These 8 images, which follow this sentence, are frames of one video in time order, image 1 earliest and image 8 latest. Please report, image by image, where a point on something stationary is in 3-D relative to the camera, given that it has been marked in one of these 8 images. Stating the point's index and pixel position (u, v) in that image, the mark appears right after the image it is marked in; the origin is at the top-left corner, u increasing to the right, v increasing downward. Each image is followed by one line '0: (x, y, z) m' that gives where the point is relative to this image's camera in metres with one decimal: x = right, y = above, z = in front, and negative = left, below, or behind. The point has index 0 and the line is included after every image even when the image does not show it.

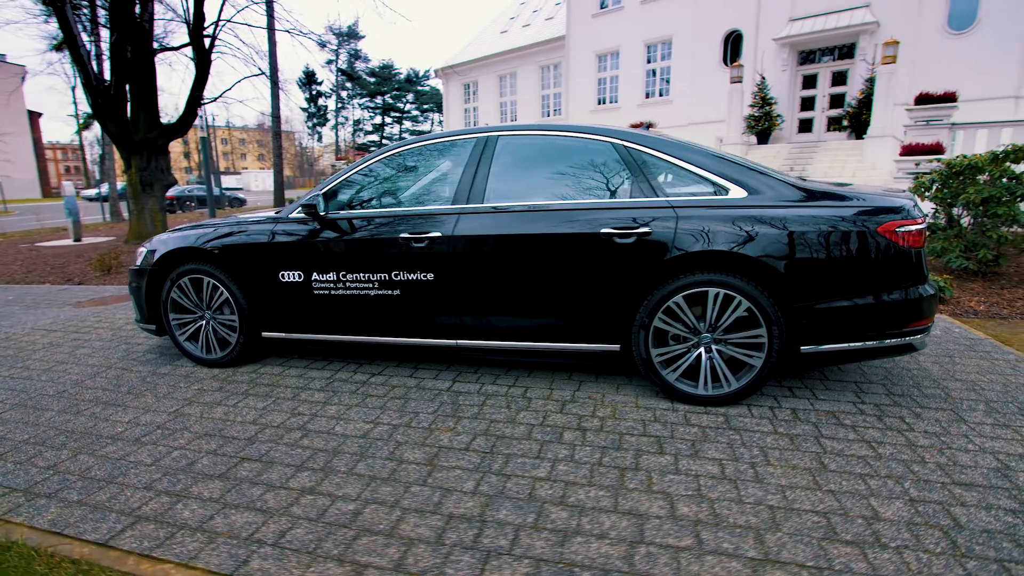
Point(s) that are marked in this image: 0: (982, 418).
0: (+3.0, -0.8, +3.2) m
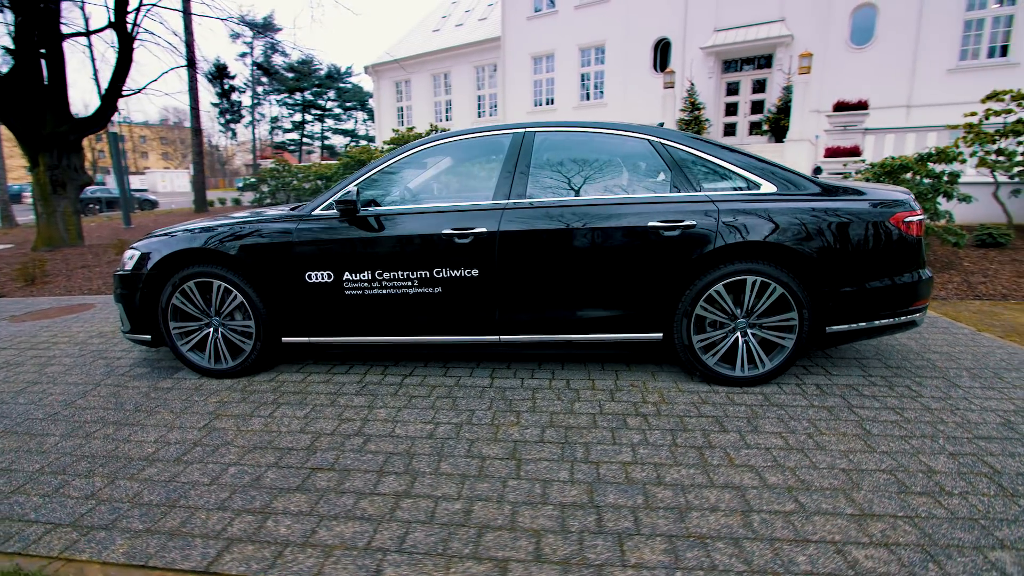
0: (+3.4, -0.7, +3.7) m
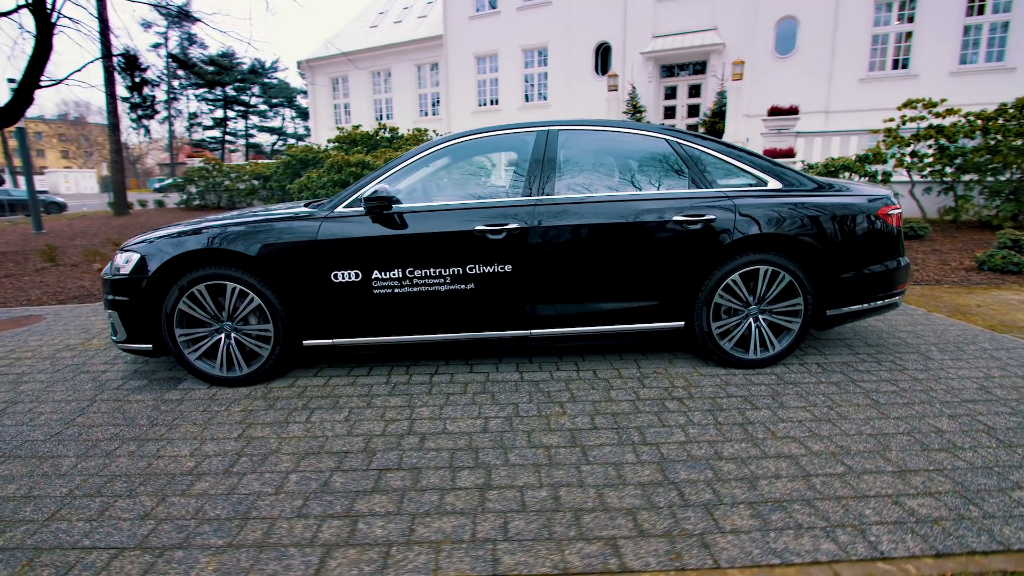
0: (+3.6, -0.5, +4.2) m
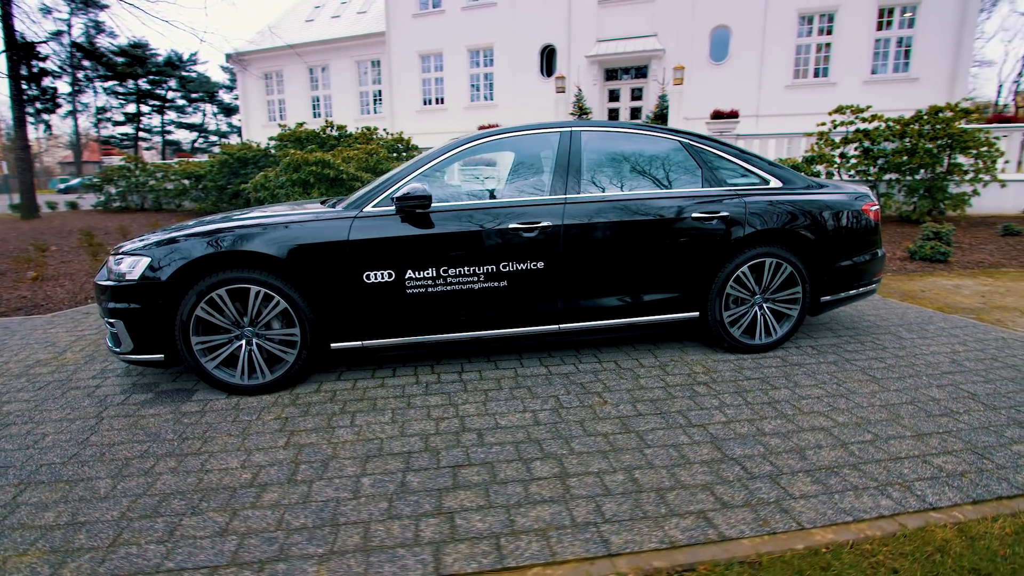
0: (+3.7, -0.4, +4.7) m
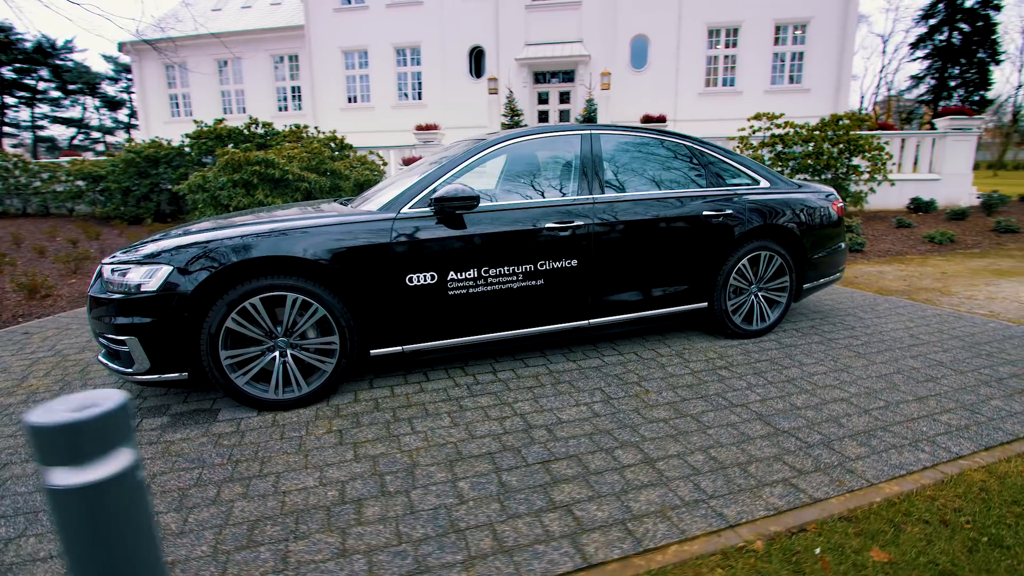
0: (+3.8, -0.3, +5.4) m
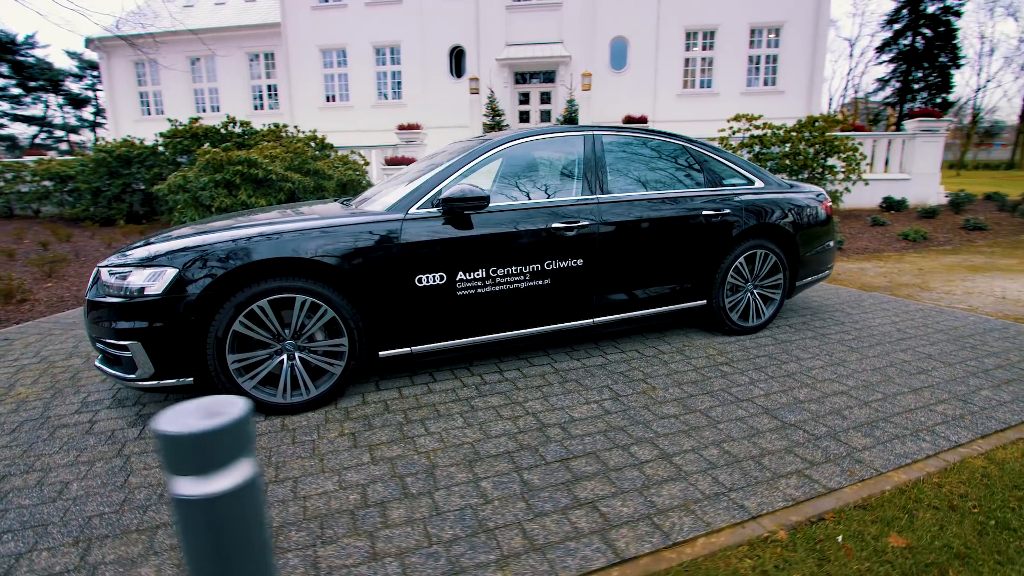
0: (+3.8, -0.2, +5.6) m
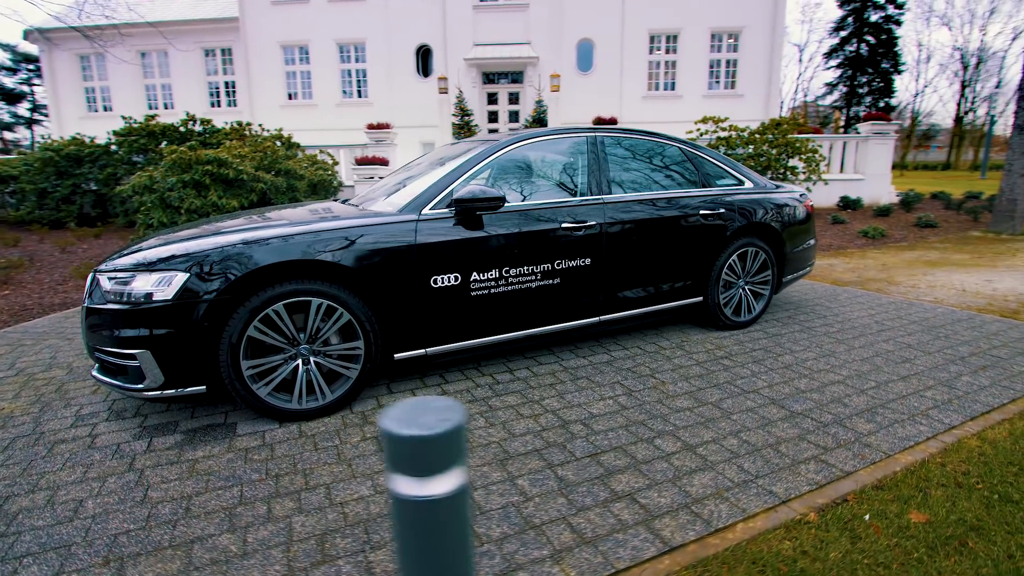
0: (+3.7, -0.2, +5.9) m
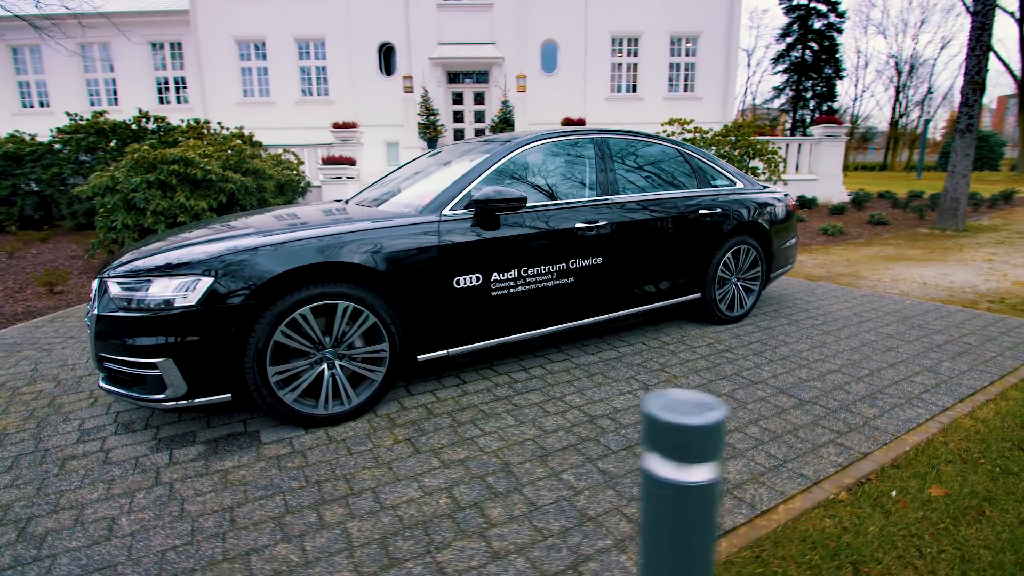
0: (+3.7, -0.1, +6.2) m
